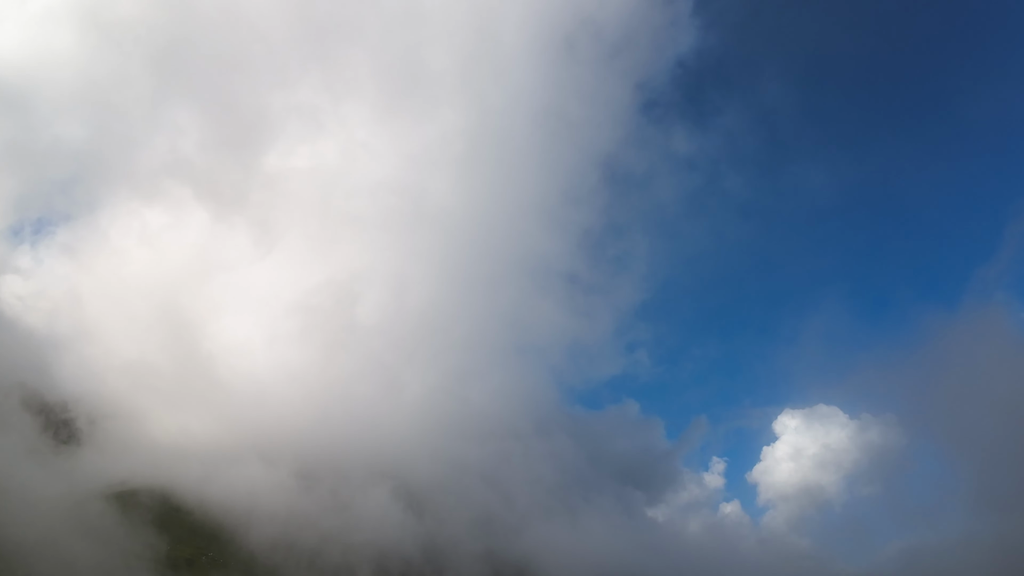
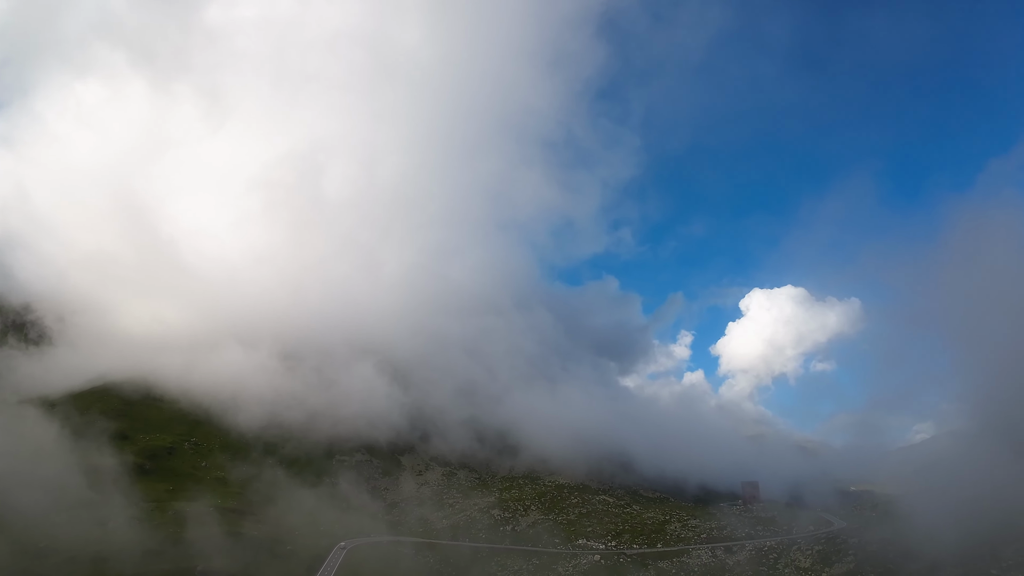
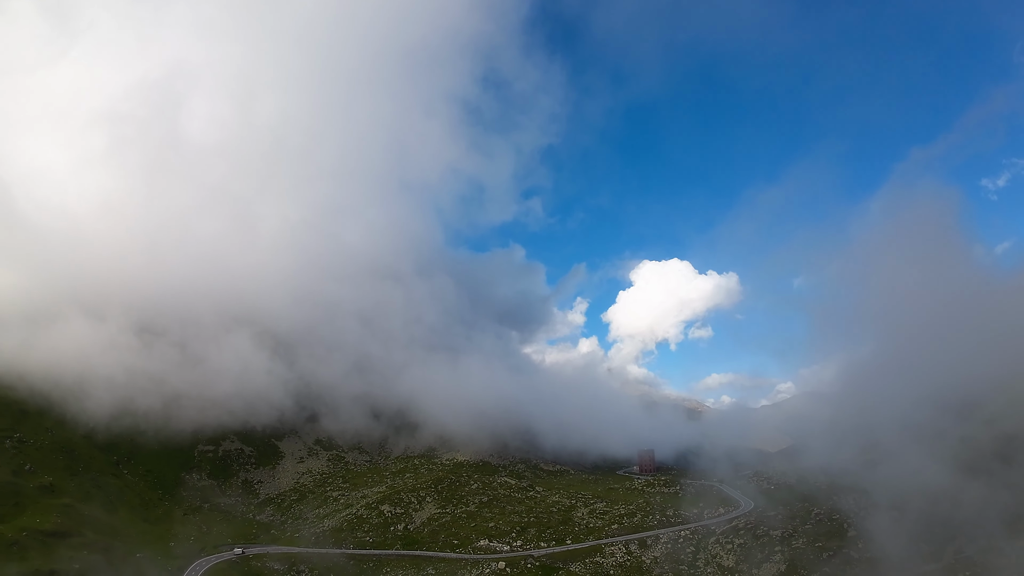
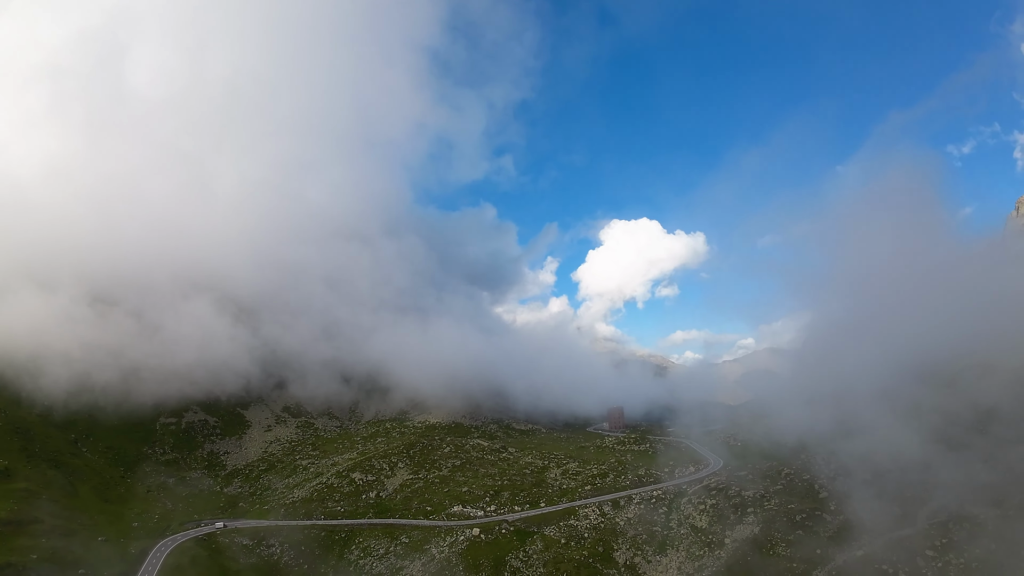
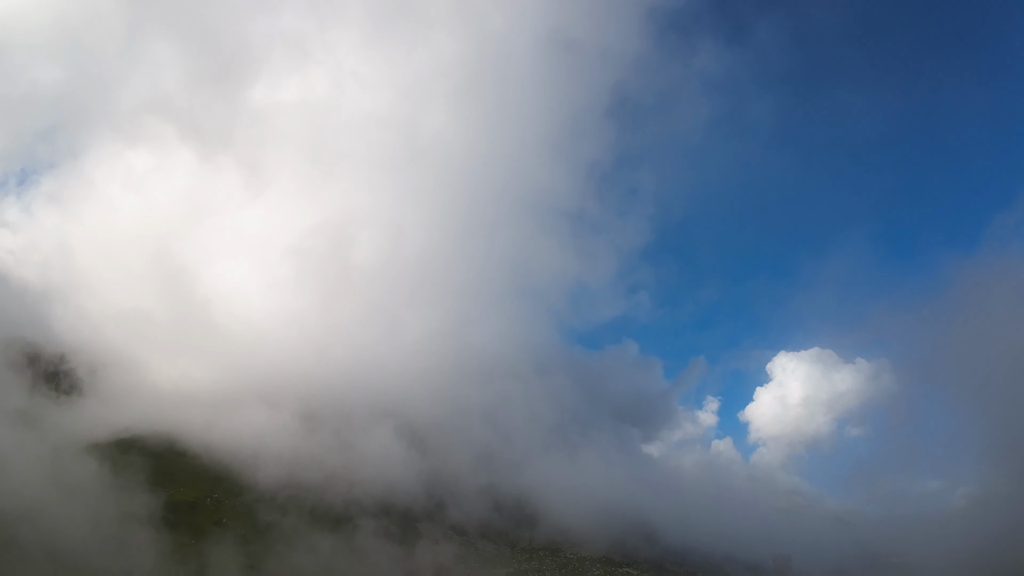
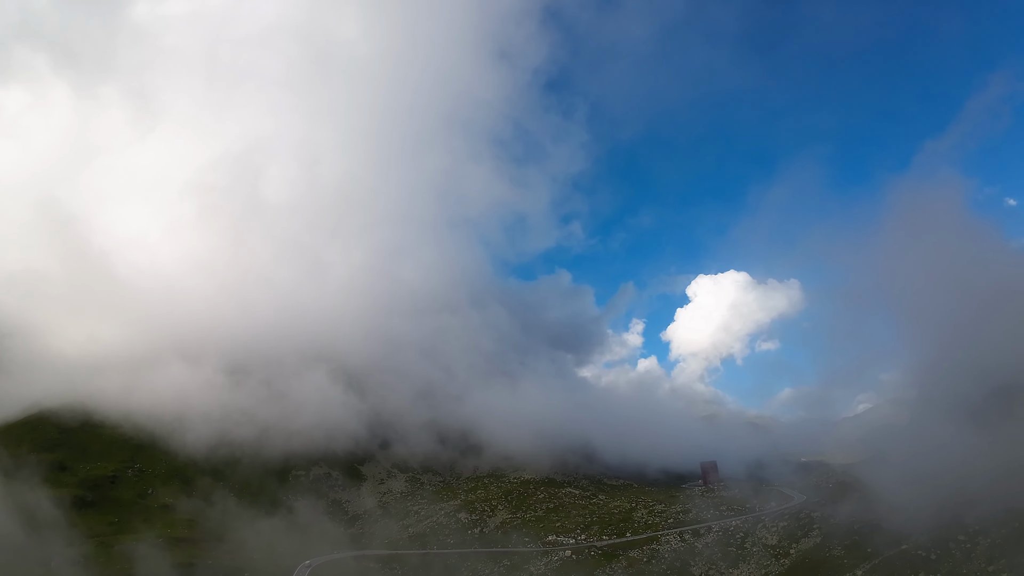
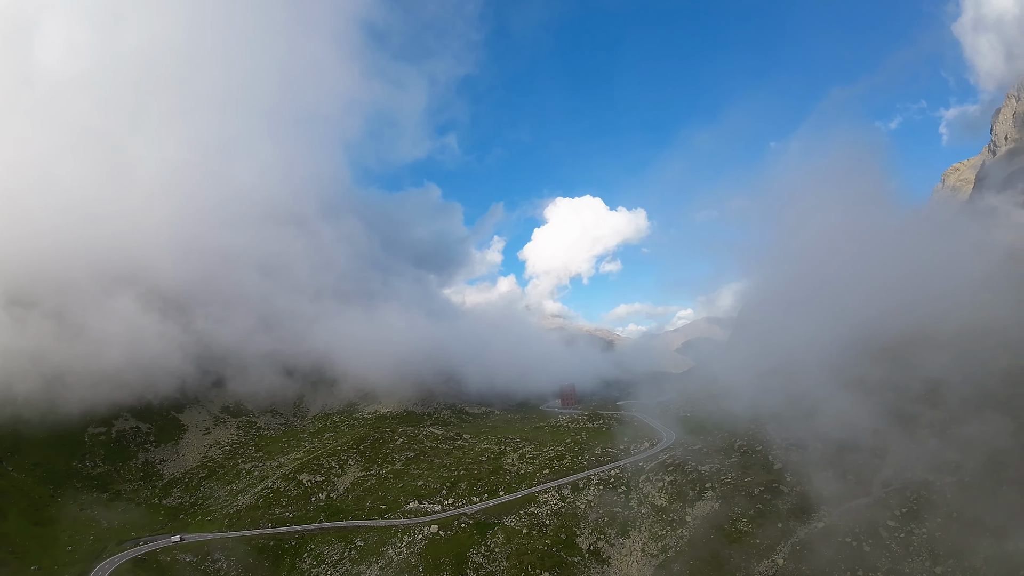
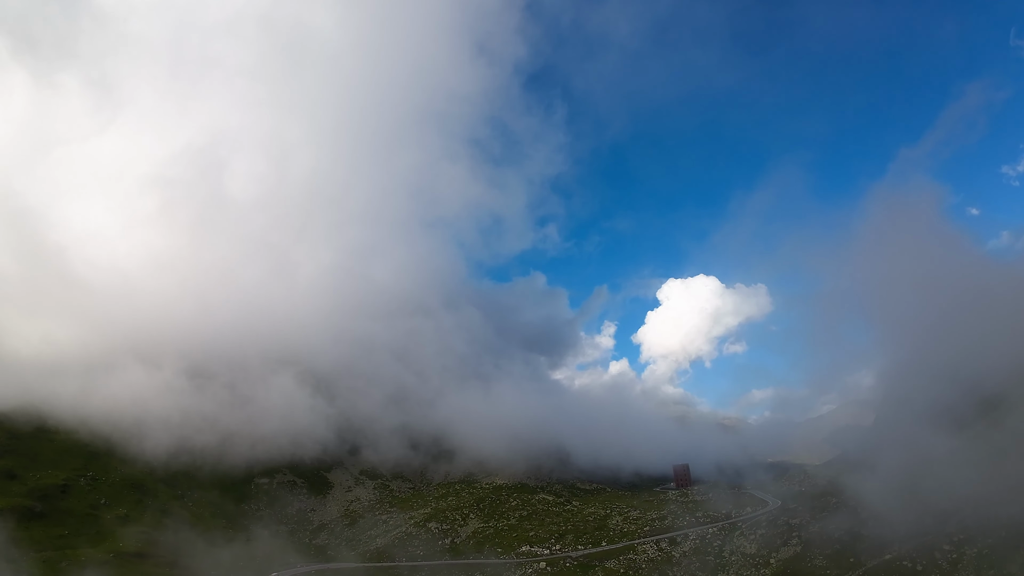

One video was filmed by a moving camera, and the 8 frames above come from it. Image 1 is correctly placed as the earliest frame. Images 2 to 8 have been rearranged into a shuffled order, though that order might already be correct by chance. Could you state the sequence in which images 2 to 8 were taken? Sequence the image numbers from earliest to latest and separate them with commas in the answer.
5, 2, 6, 8, 3, 4, 7
